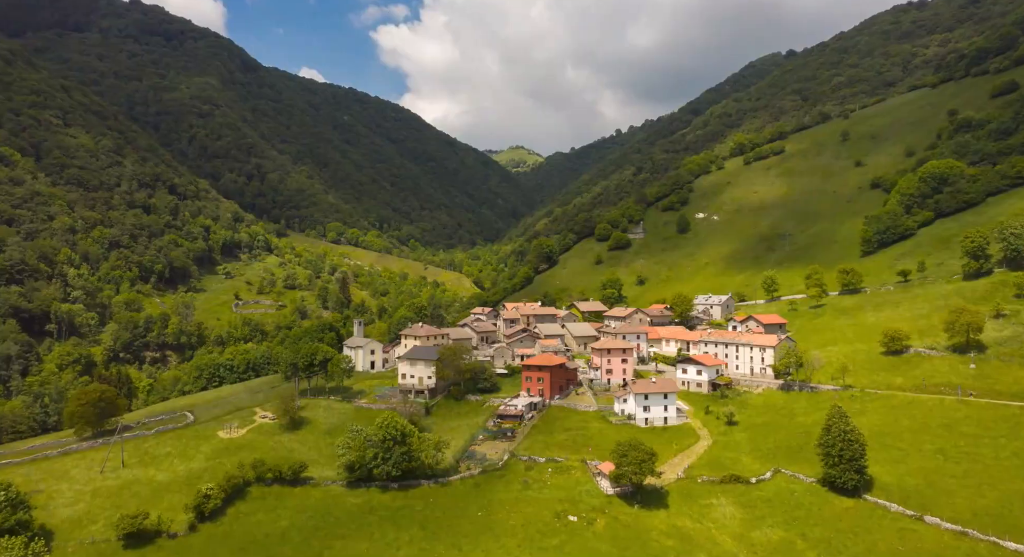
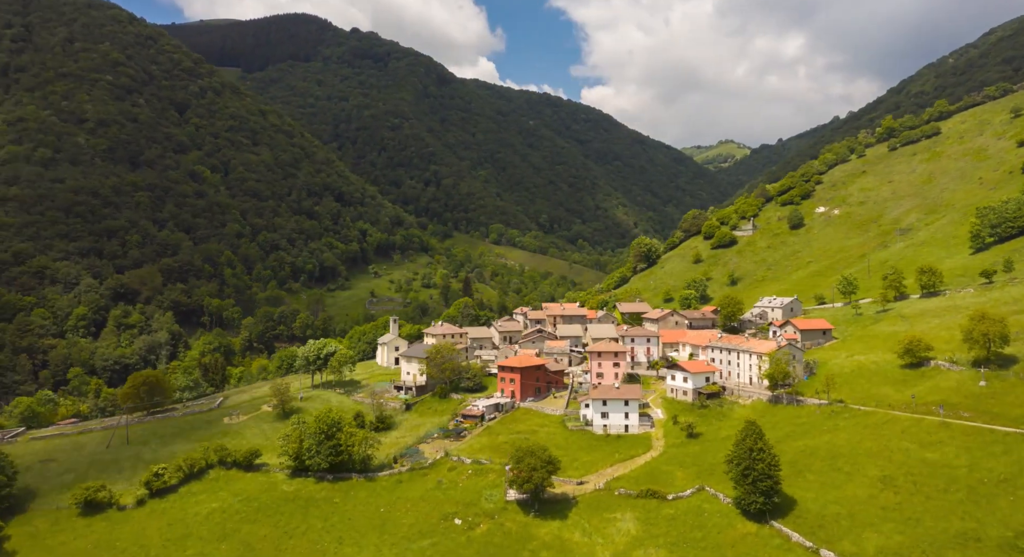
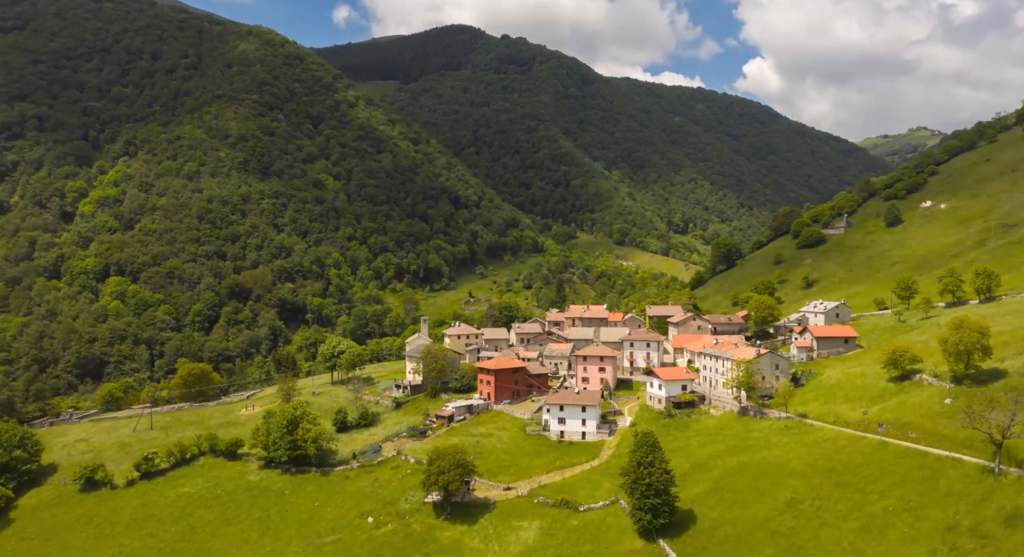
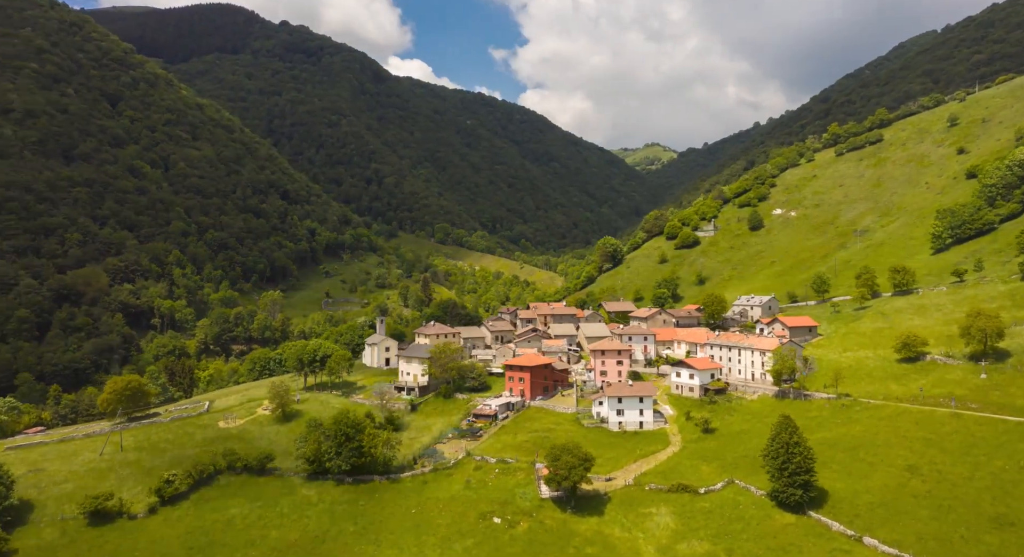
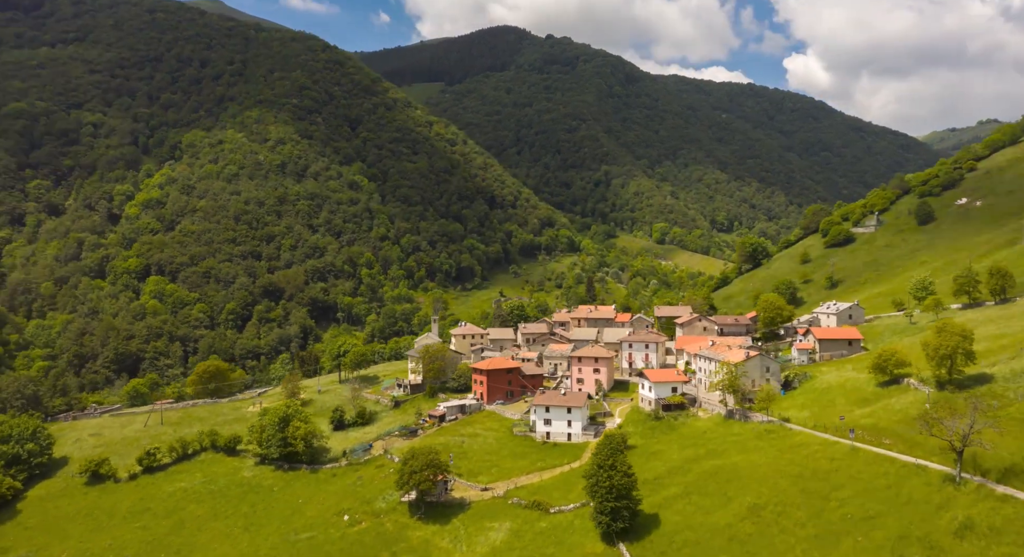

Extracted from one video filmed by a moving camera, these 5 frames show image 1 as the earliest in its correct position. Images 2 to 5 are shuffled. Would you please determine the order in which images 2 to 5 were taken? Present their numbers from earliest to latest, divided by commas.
4, 2, 3, 5
